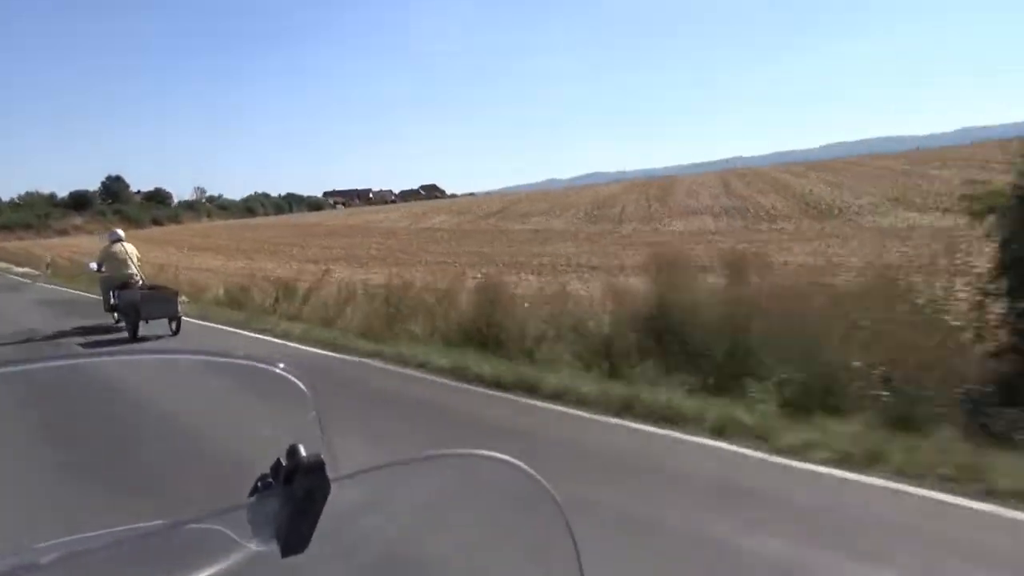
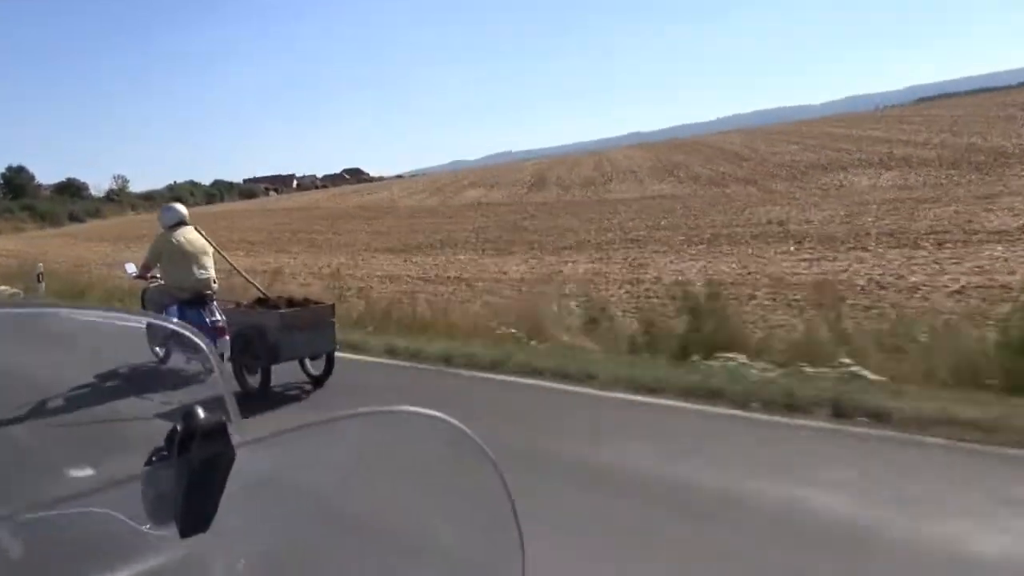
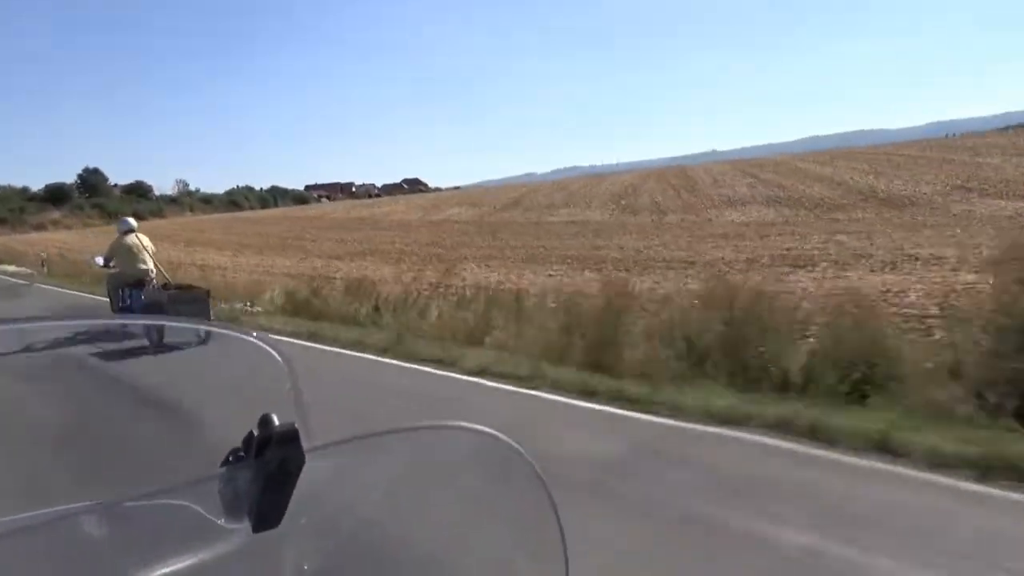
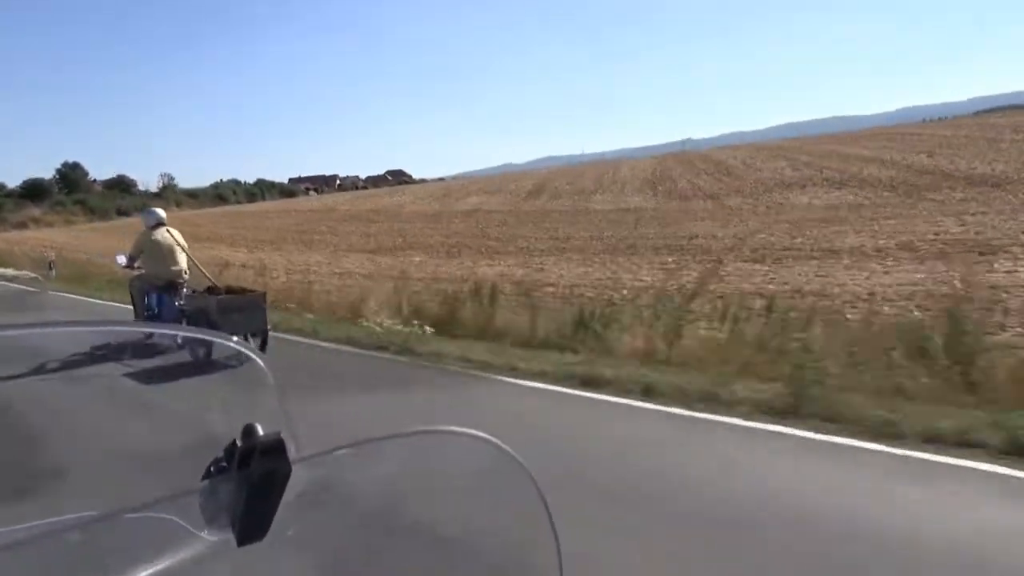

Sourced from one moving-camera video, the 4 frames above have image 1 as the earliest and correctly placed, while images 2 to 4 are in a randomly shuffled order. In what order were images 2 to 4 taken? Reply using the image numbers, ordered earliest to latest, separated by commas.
3, 4, 2
